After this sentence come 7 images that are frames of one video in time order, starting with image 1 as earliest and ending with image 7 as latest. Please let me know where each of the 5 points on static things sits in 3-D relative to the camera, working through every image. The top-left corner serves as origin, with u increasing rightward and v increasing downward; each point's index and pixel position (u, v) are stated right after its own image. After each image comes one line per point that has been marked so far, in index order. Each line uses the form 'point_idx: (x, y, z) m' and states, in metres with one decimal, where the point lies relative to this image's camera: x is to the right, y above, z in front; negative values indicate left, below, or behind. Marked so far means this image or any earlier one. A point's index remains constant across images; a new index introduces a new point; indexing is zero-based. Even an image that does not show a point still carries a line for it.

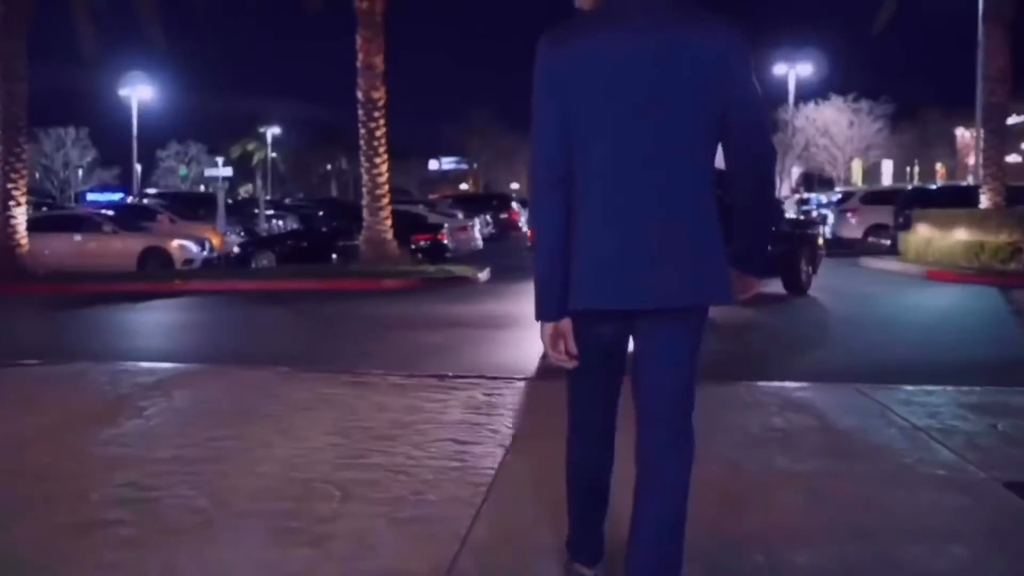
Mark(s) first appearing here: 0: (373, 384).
0: (-0.9, -0.6, +9.3) m
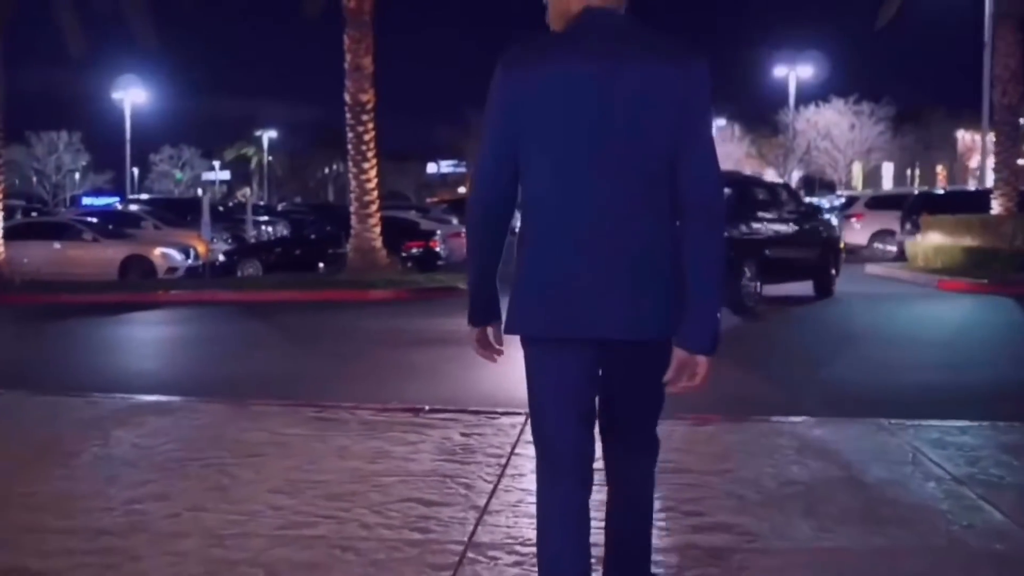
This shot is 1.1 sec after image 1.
0: (-1.0, -0.8, +8.3) m
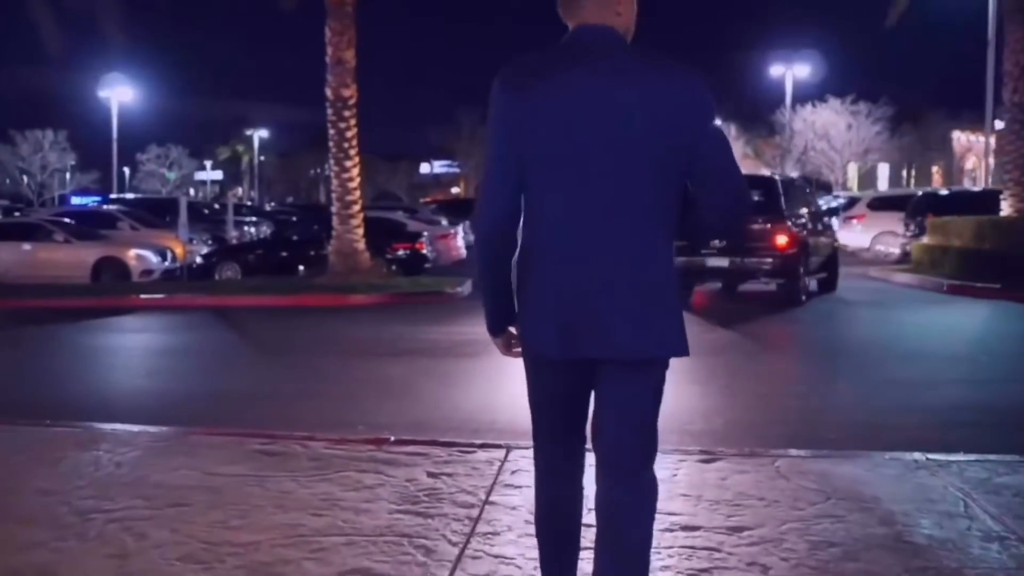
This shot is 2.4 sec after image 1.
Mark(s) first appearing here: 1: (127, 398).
0: (-1.1, -0.9, +7.1) m
1: (-3.4, -1.0, +12.3) m
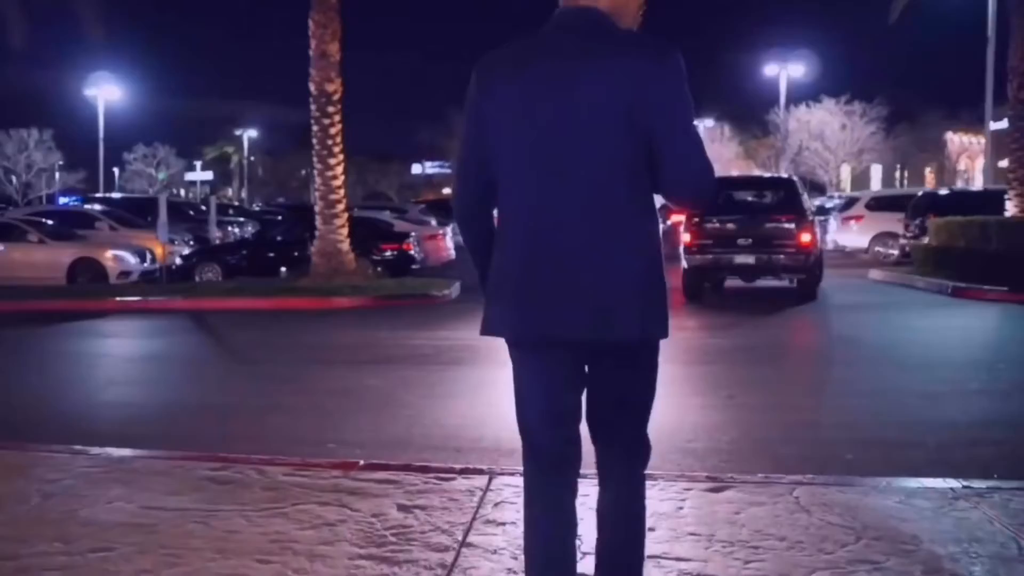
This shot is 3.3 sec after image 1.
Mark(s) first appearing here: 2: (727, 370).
0: (-1.2, -0.9, +6.3) m
1: (-3.5, -1.0, +11.4) m
2: (+2.0, -0.8, +12.8) m
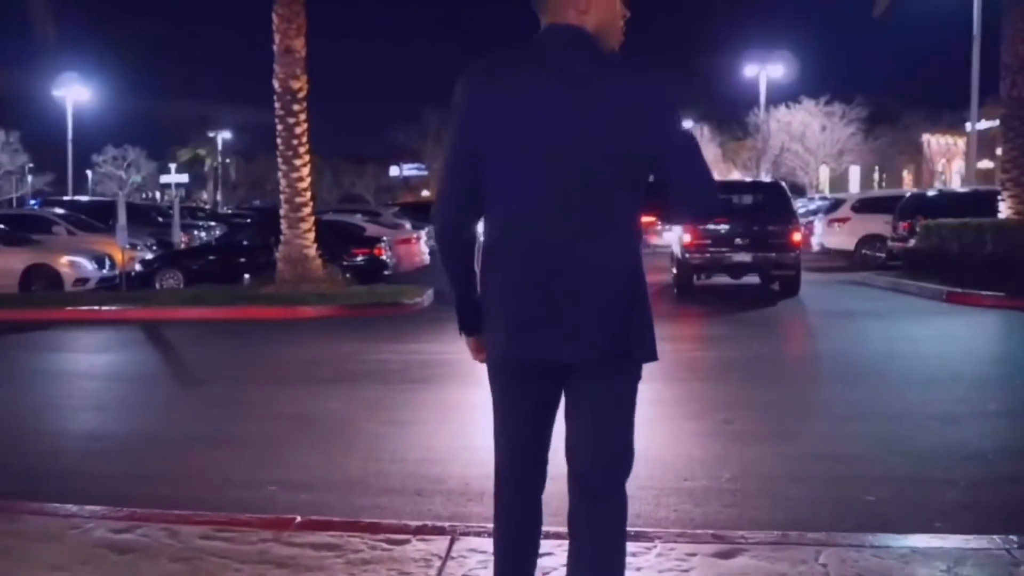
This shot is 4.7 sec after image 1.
0: (-1.3, -1.0, +5.1) m
1: (-3.7, -1.1, +10.2) m
2: (+1.8, -0.8, +11.7) m
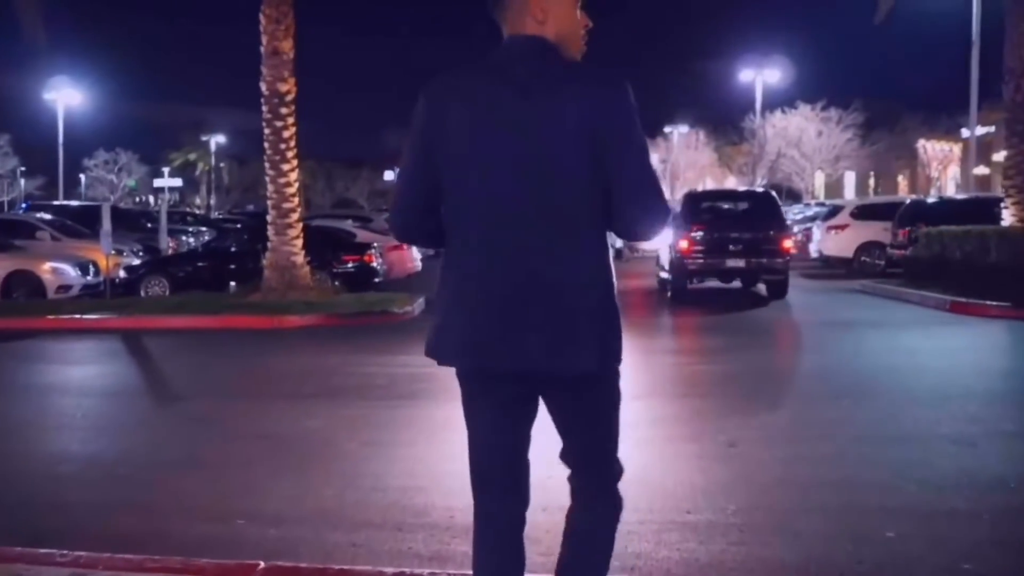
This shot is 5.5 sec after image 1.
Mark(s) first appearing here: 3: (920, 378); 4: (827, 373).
0: (-1.4, -1.1, +4.5) m
1: (-3.8, -1.2, +9.6) m
2: (+1.7, -0.9, +11.2) m
3: (+4.0, -0.9, +13.4) m
4: (+3.2, -0.9, +13.8) m
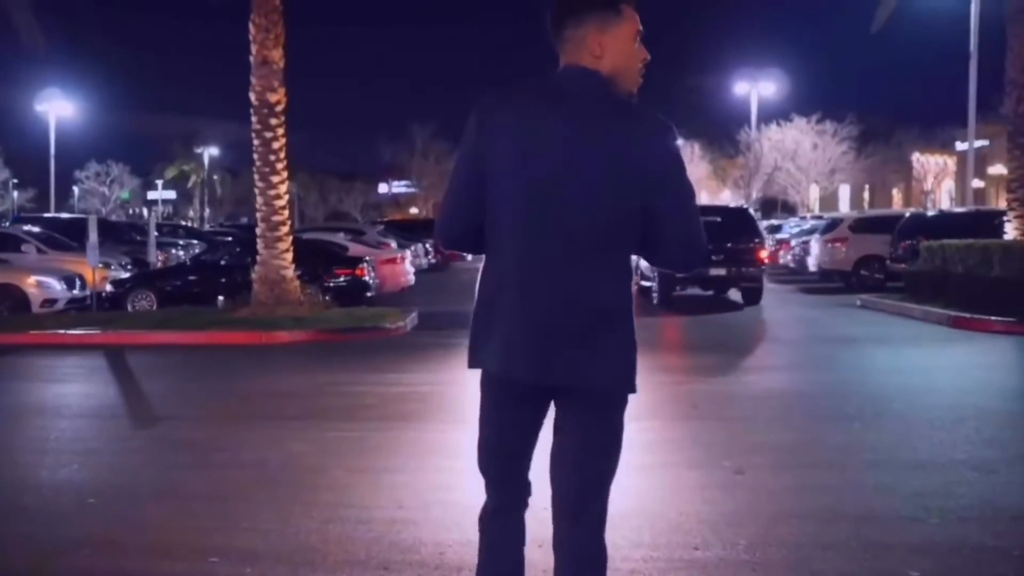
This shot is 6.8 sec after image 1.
0: (-1.4, -1.1, +4.1) m
1: (-3.8, -1.3, +9.1) m
2: (+1.7, -1.1, +10.7) m
3: (+4.0, -1.0, +12.9) m
4: (+3.1, -1.0, +13.3) m
